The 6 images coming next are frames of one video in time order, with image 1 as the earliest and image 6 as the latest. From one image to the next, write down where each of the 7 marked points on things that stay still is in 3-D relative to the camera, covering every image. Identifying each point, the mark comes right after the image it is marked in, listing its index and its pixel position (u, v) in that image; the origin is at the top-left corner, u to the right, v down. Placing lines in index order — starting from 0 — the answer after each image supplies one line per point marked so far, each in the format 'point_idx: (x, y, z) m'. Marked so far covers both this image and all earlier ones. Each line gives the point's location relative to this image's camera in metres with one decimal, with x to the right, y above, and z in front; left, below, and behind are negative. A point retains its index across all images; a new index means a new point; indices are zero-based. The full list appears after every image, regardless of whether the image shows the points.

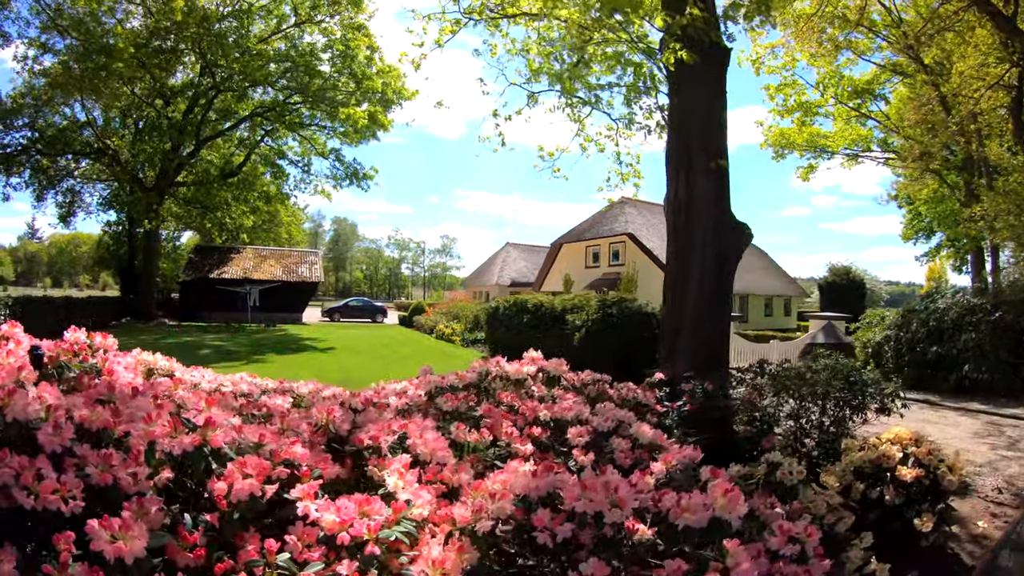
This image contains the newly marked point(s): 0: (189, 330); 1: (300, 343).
0: (-7.8, -1.0, +14.1) m
1: (-4.7, -1.2, +13.0) m
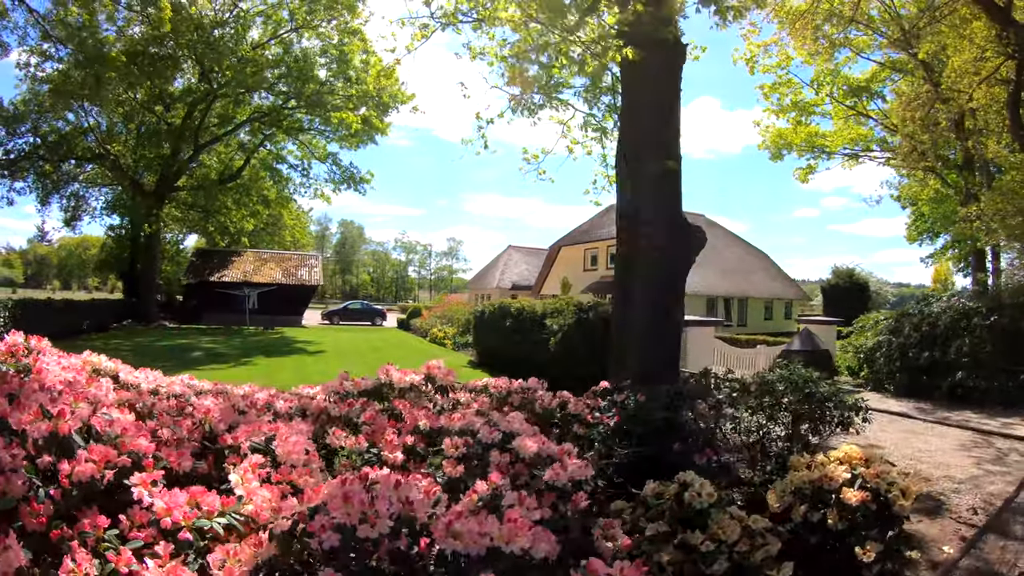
0: (-7.9, -1.1, +14.3) m
1: (-4.9, -1.3, +13.0) m
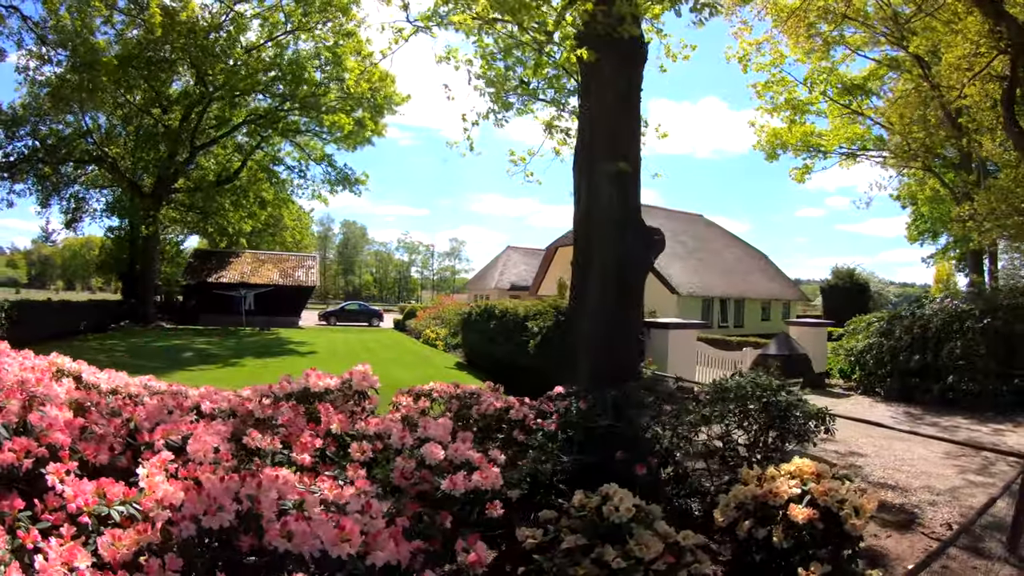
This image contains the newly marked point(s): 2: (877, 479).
0: (-8.1, -1.1, +14.5) m
1: (-5.1, -1.3, +13.1) m
2: (+3.7, -2.0, +6.0) m
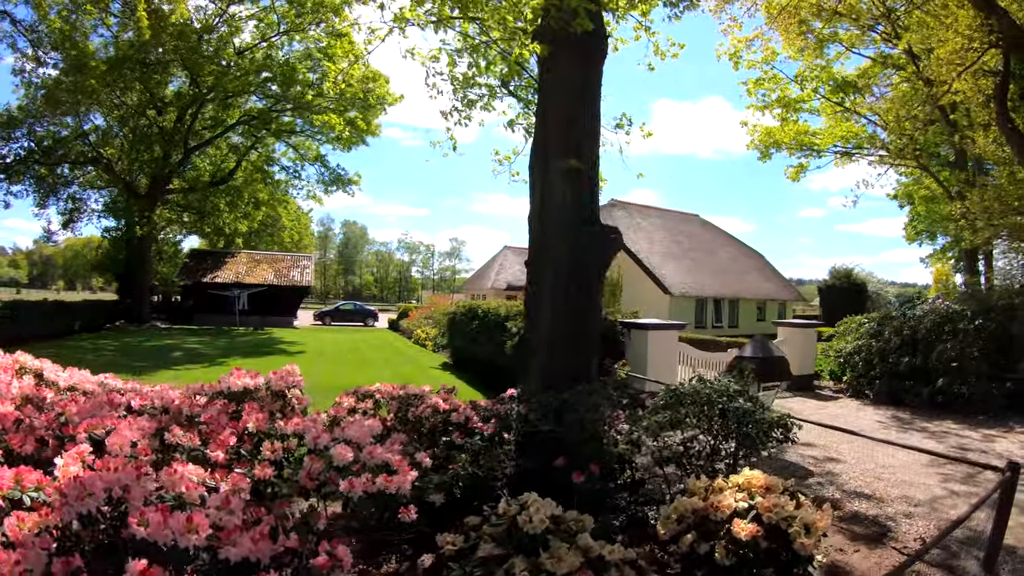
0: (-8.3, -1.1, +14.5) m
1: (-5.3, -1.3, +13.1) m
2: (+3.4, -2.0, +5.9) m
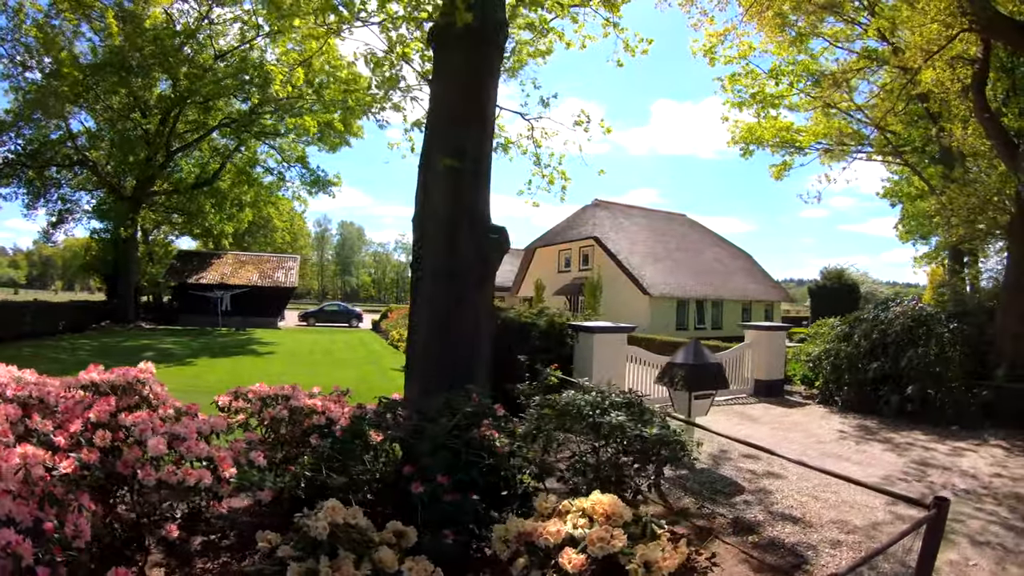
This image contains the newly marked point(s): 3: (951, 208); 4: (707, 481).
0: (-8.8, -1.1, +14.7) m
1: (-5.9, -1.3, +13.2) m
2: (+2.6, -2.1, +5.6) m
3: (+7.3, +1.3, +9.8) m
4: (+2.0, -2.0, +6.0) m
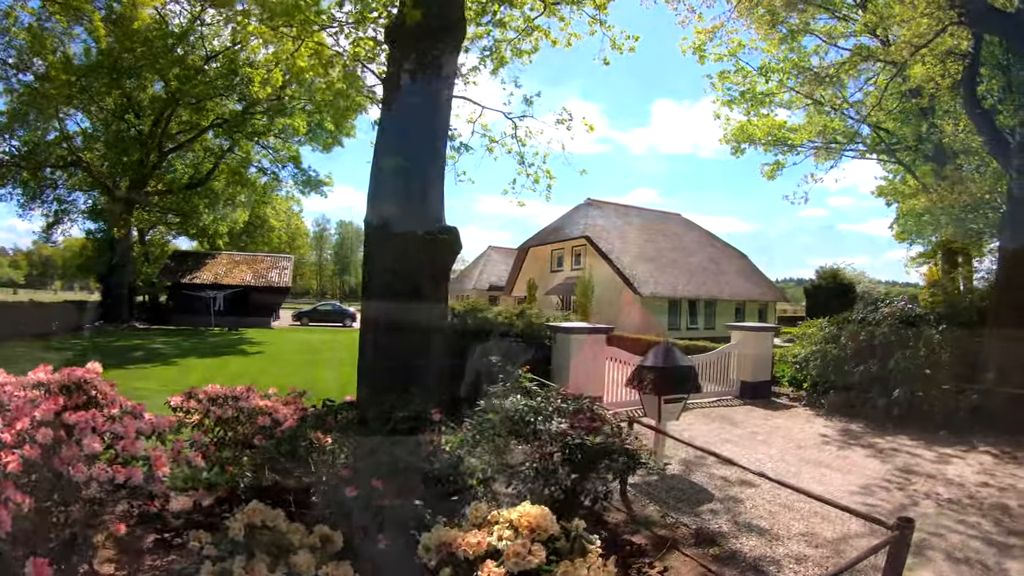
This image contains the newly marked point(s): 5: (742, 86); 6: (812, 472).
0: (-9.0, -1.1, +14.7) m
1: (-6.1, -1.3, +13.2) m
2: (+2.2, -2.1, +5.5) m
3: (+7.0, +1.3, +9.7) m
4: (+1.6, -2.0, +5.9) m
5: (+4.6, +4.0, +11.9) m
6: (+3.5, -2.1, +7.0) m
